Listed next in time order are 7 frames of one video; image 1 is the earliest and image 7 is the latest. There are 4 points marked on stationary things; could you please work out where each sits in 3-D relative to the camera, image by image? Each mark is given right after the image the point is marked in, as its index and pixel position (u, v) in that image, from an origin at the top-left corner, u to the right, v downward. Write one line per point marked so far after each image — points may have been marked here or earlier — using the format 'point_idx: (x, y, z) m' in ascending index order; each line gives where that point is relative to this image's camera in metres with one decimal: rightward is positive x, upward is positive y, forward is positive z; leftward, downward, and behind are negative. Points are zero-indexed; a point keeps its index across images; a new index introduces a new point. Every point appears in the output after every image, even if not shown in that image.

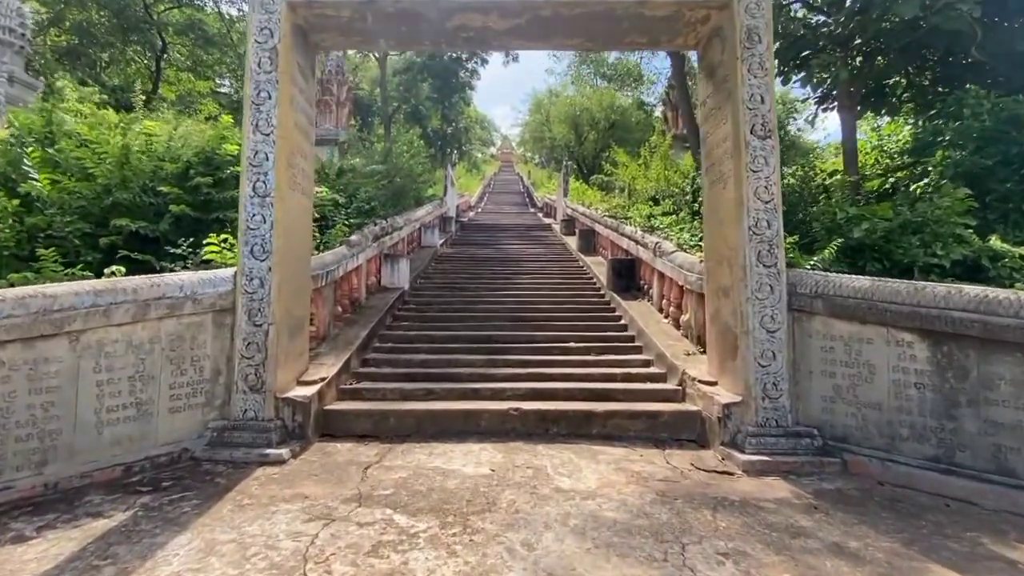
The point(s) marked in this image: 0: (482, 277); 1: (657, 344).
0: (-0.6, +0.3, +10.7) m
1: (+1.9, -0.7, +6.3) m
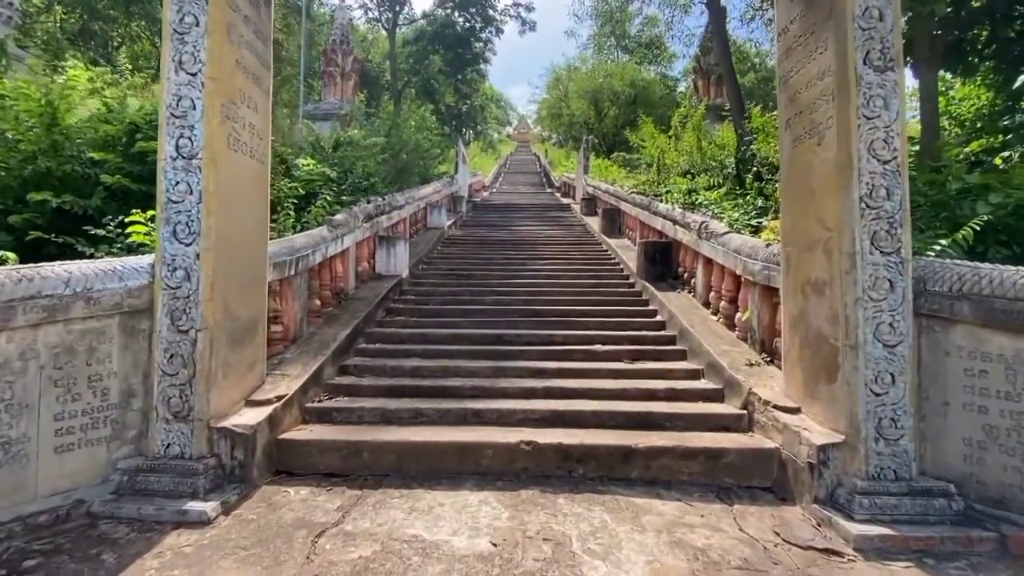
0: (-0.4, +0.5, +9.5) m
1: (+2.0, -0.6, +5.0) m
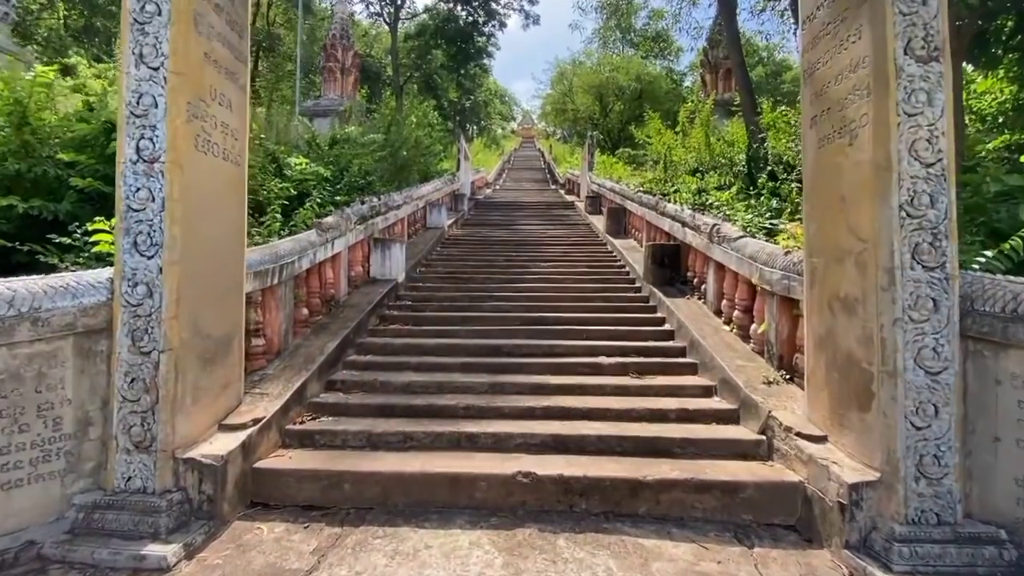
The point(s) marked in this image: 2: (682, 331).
0: (-0.3, +0.5, +9.1) m
1: (+2.0, -0.7, +4.7) m
2: (+2.0, -0.5, +5.7) m
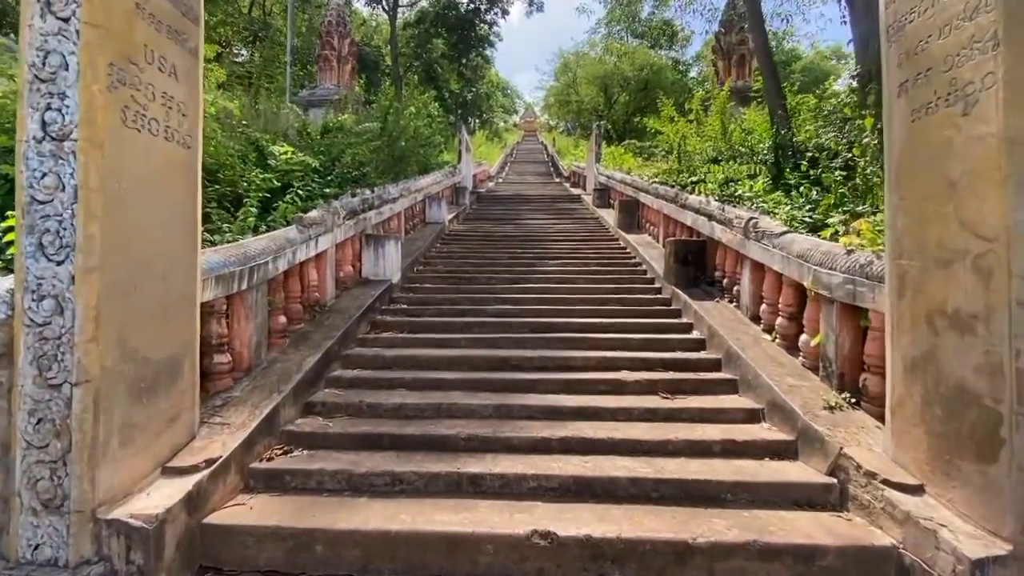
0: (-0.2, +0.5, +8.4) m
1: (+2.1, -0.8, +3.9) m
2: (+2.1, -0.6, +5.0) m
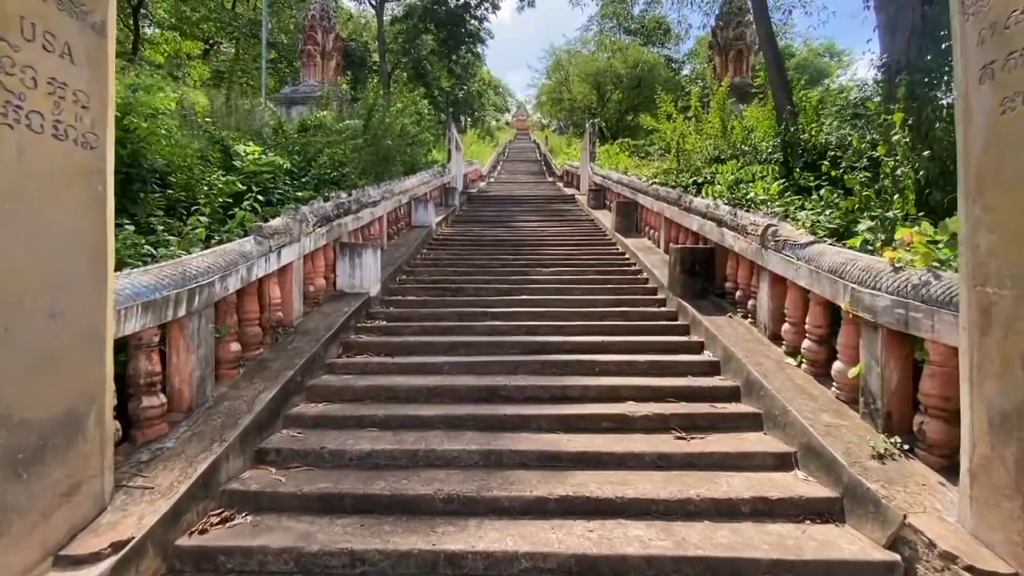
0: (-0.4, +0.3, +7.8) m
1: (+2.0, -0.9, +3.4) m
2: (+2.0, -0.7, +4.4) m
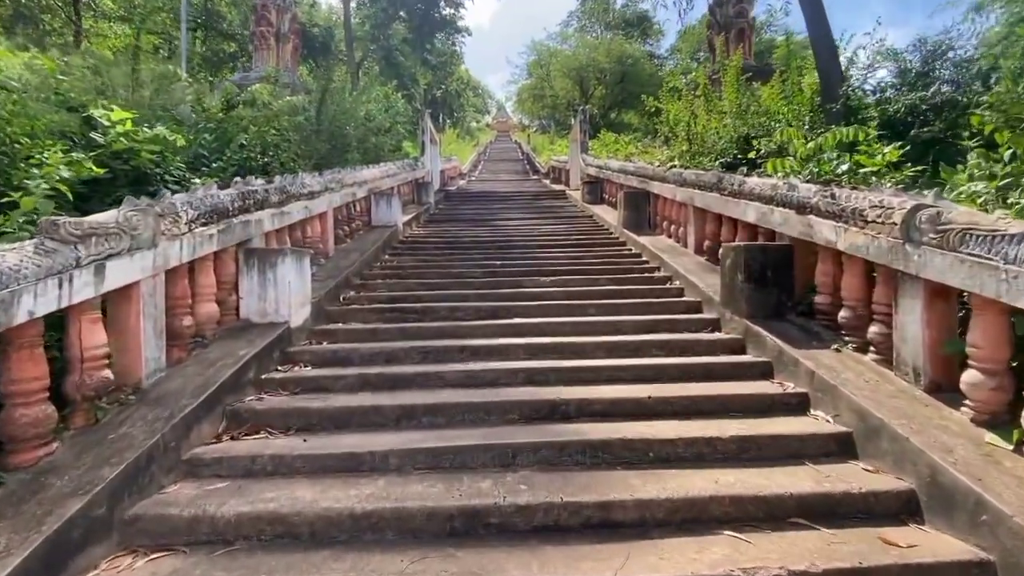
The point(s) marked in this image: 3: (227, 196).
0: (-0.5, +0.1, +5.9) m
1: (+2.0, -1.1, +1.5) m
2: (+2.0, -0.8, +2.6) m
3: (-2.4, +0.8, +4.0) m
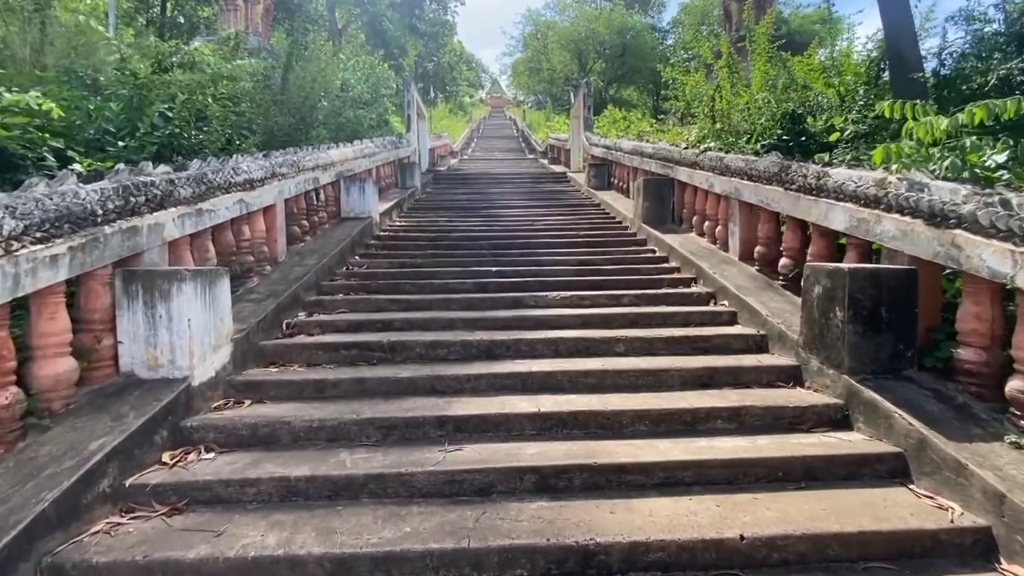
0: (-0.5, -0.1, +4.6) m
1: (+2.1, -1.4, +0.4) m
2: (+2.0, -1.2, +1.4) m
3: (-2.3, +0.5, +2.7) m
